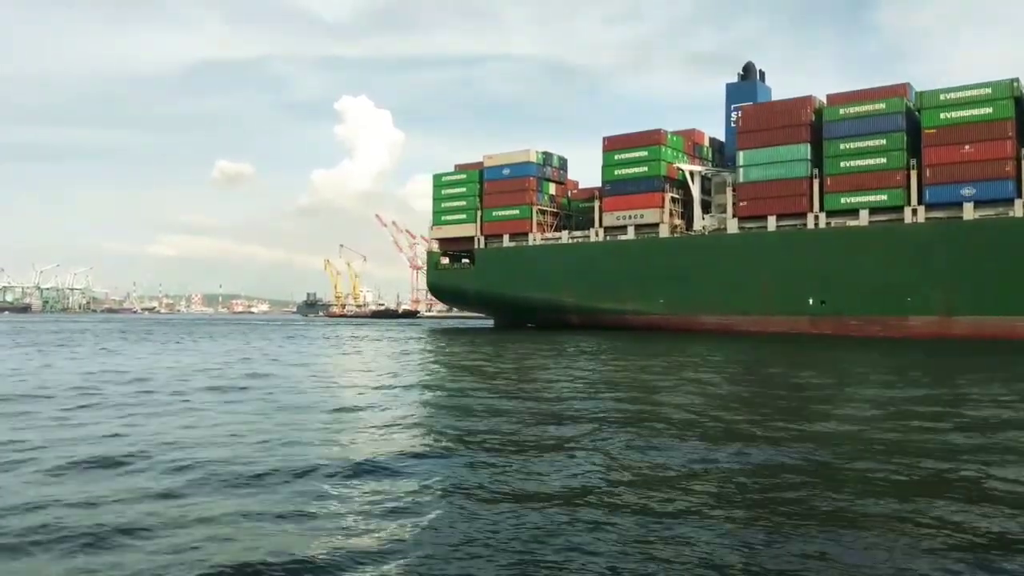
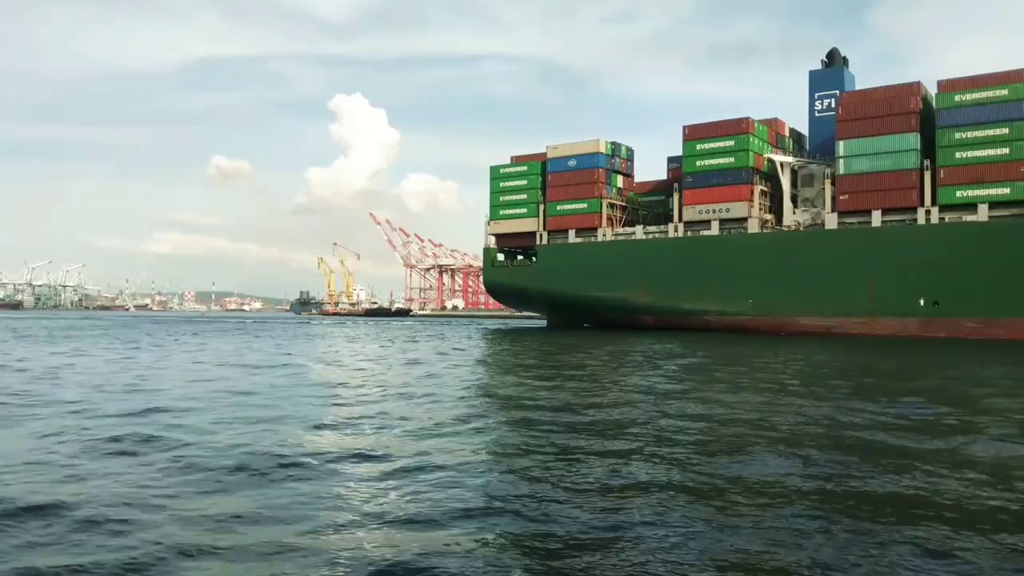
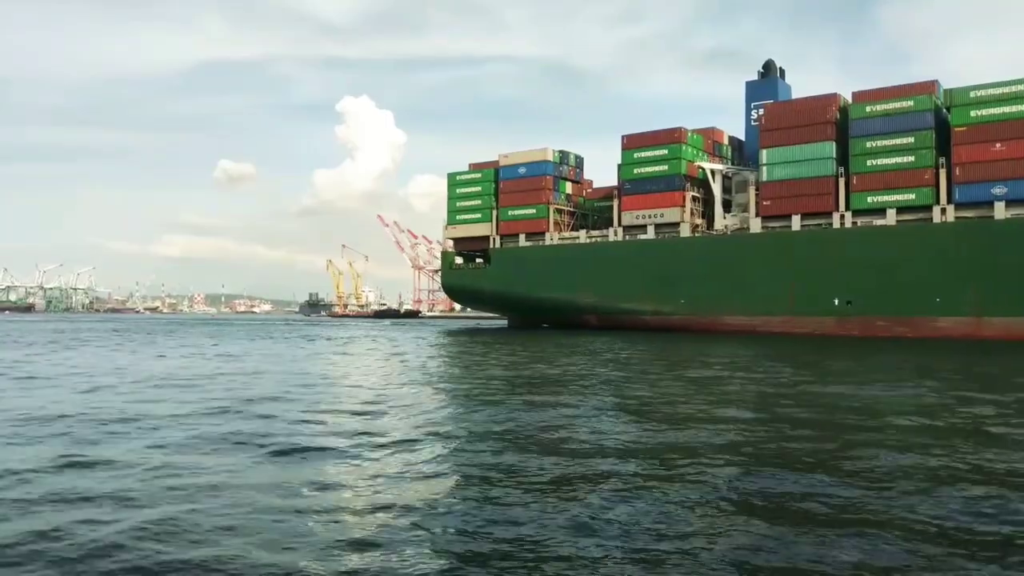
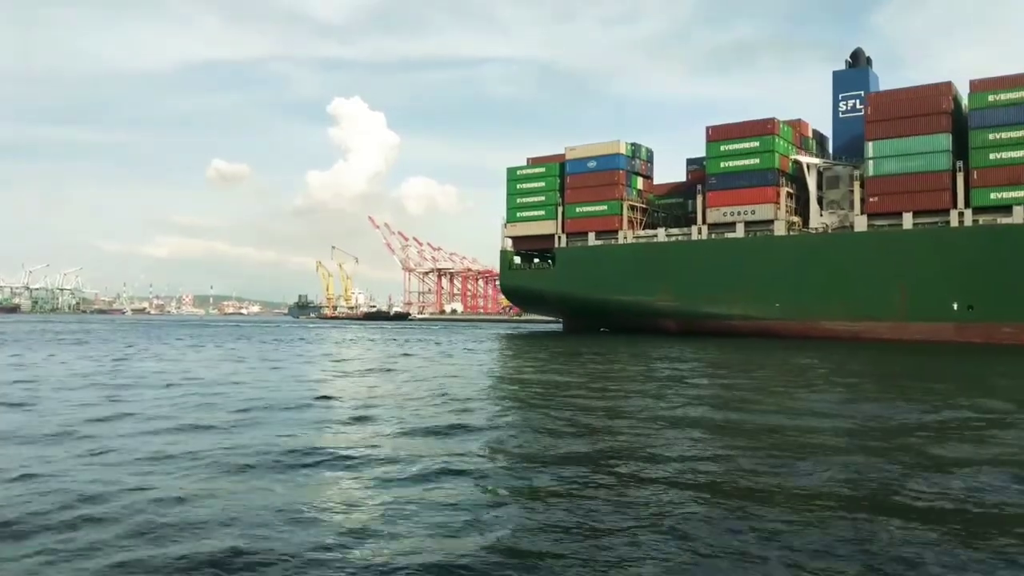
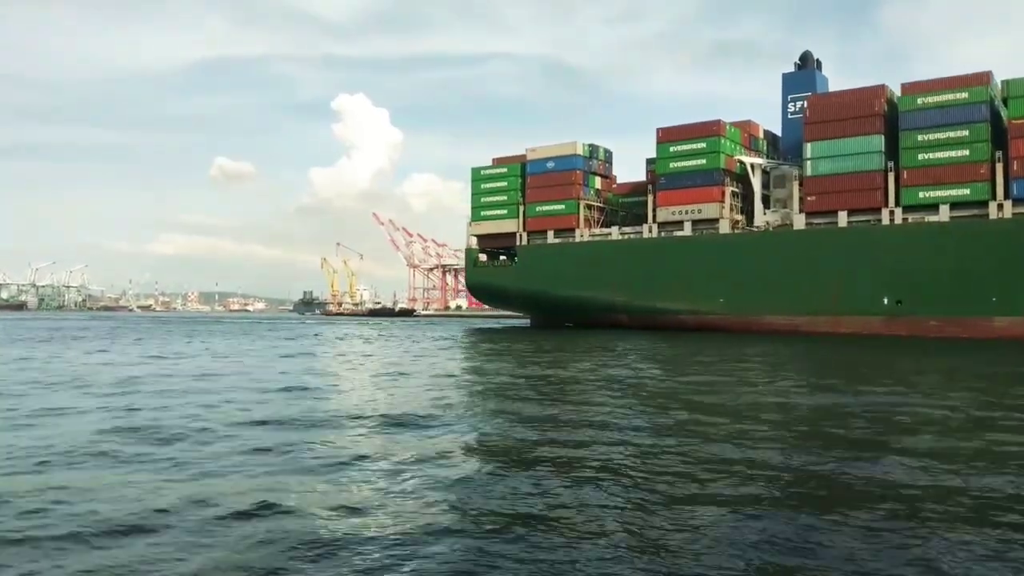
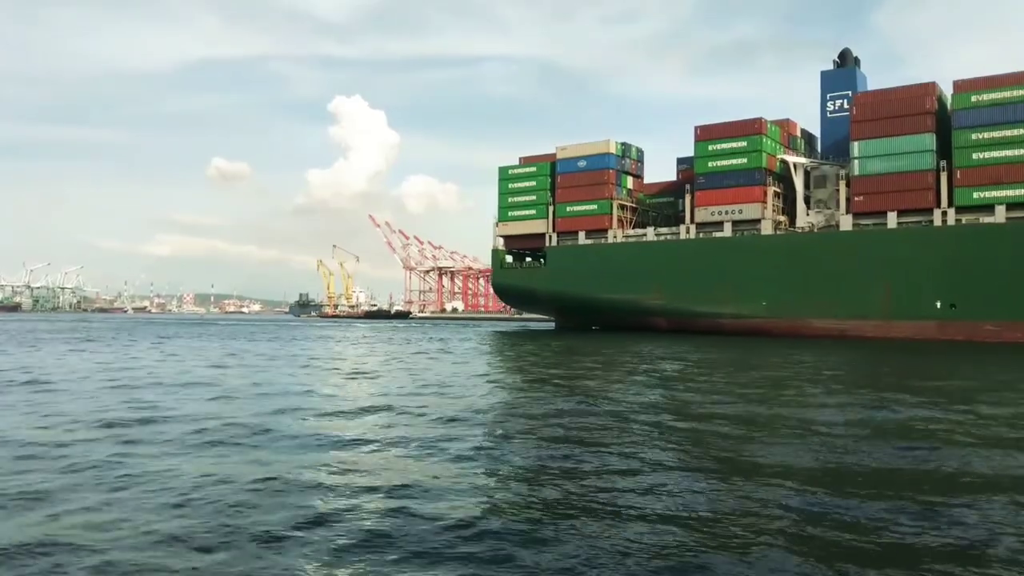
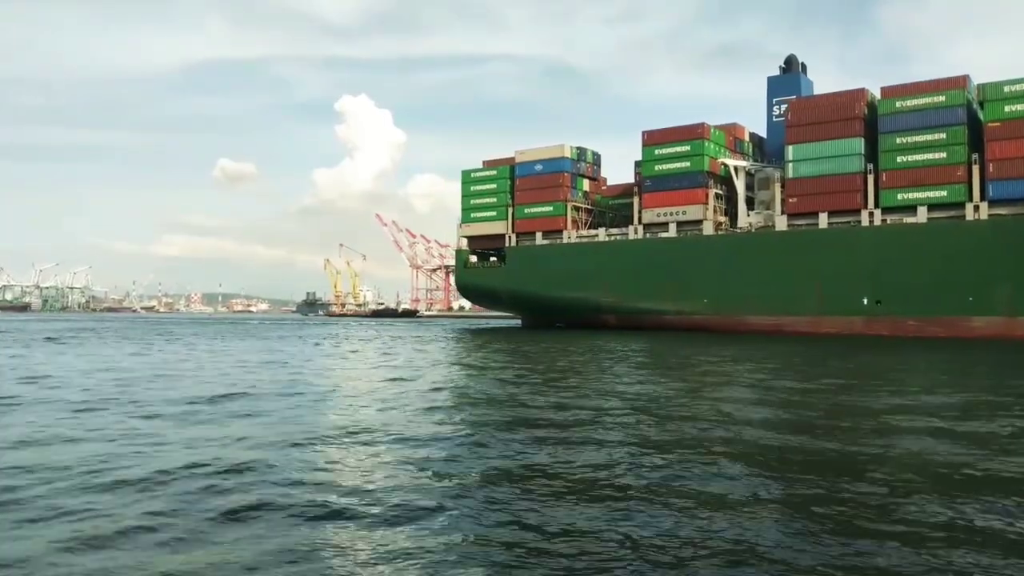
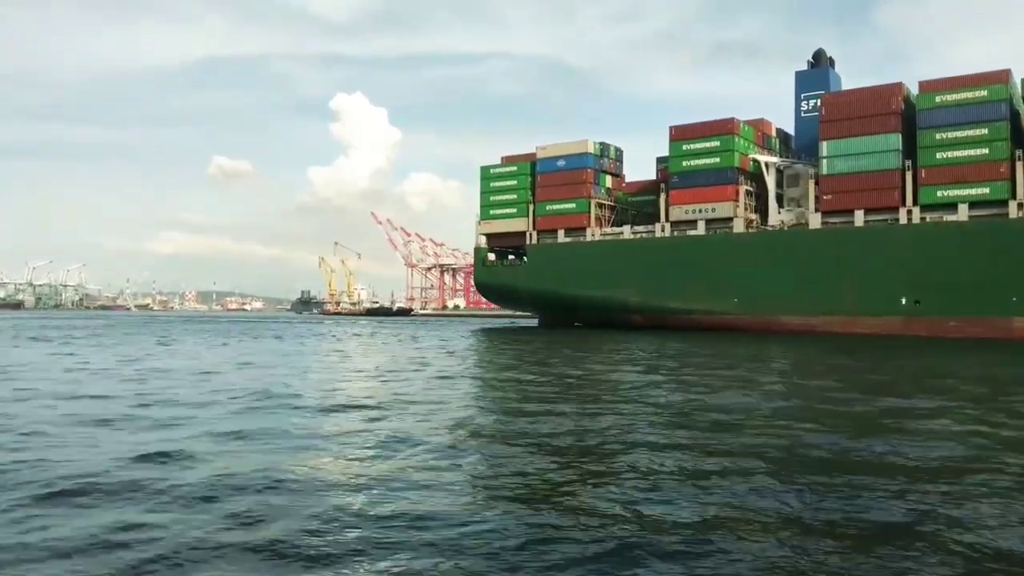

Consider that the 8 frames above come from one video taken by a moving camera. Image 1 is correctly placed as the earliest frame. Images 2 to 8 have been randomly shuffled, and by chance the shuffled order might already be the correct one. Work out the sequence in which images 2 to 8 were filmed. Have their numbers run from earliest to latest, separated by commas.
3, 7, 5, 8, 2, 6, 4
